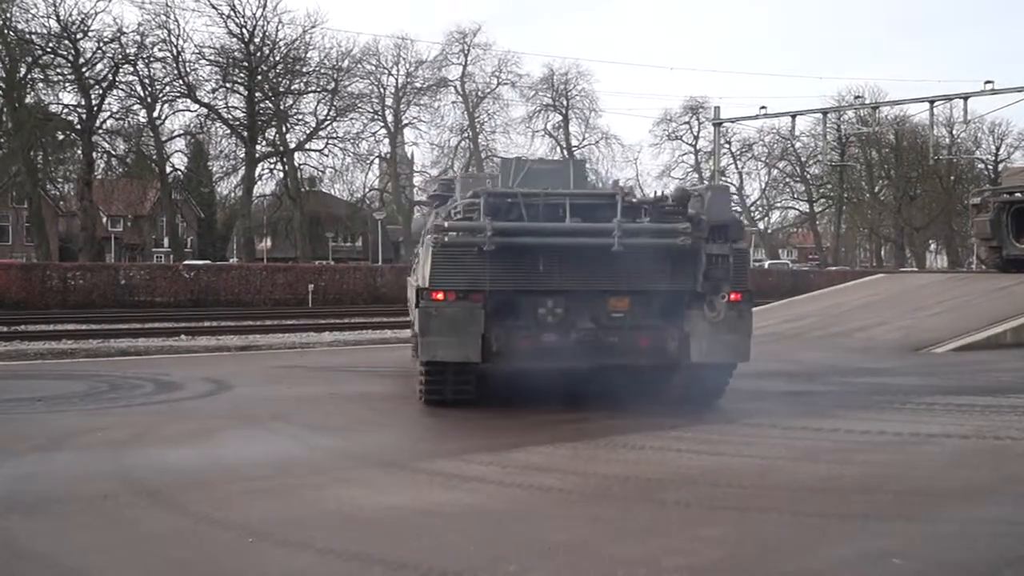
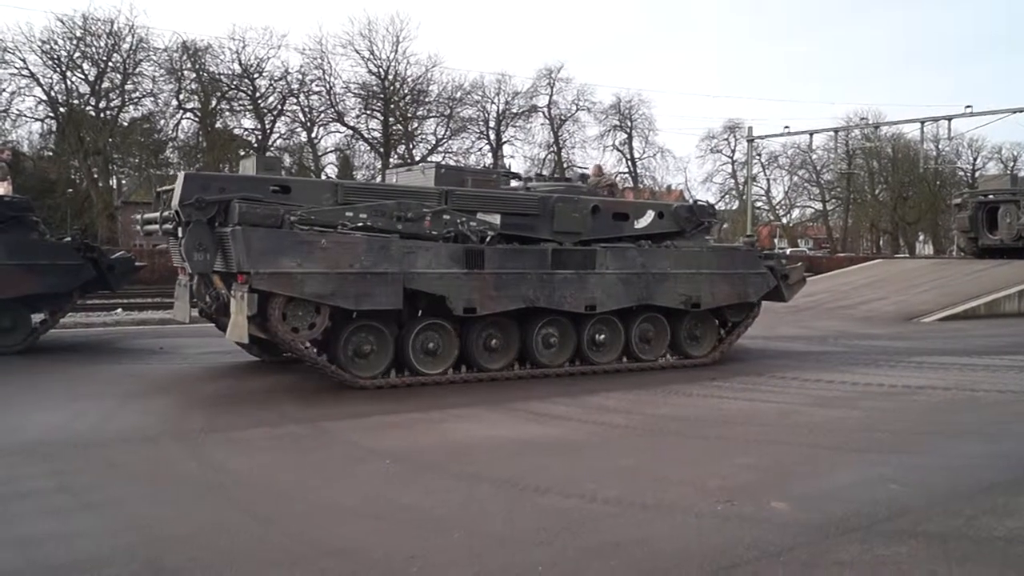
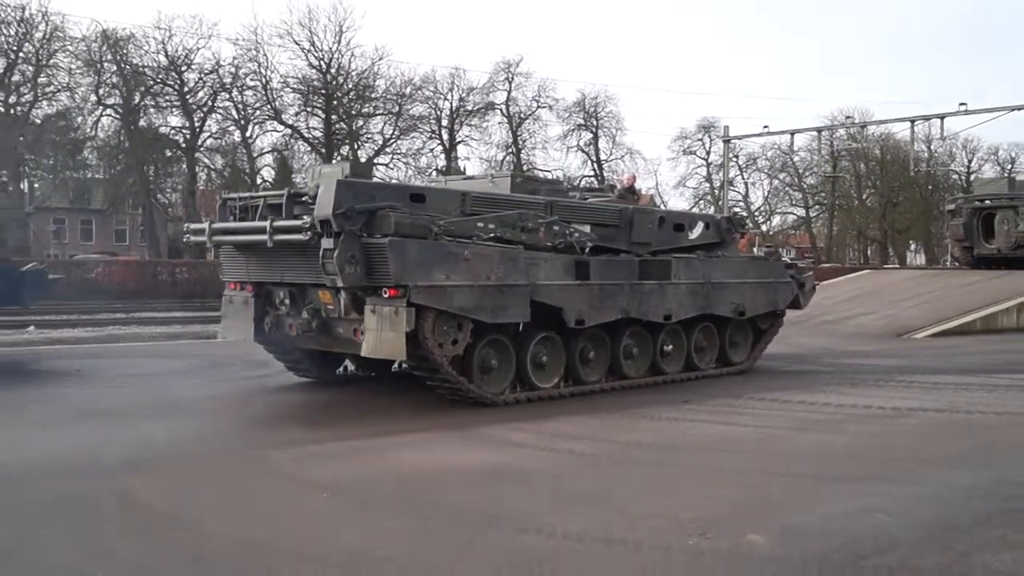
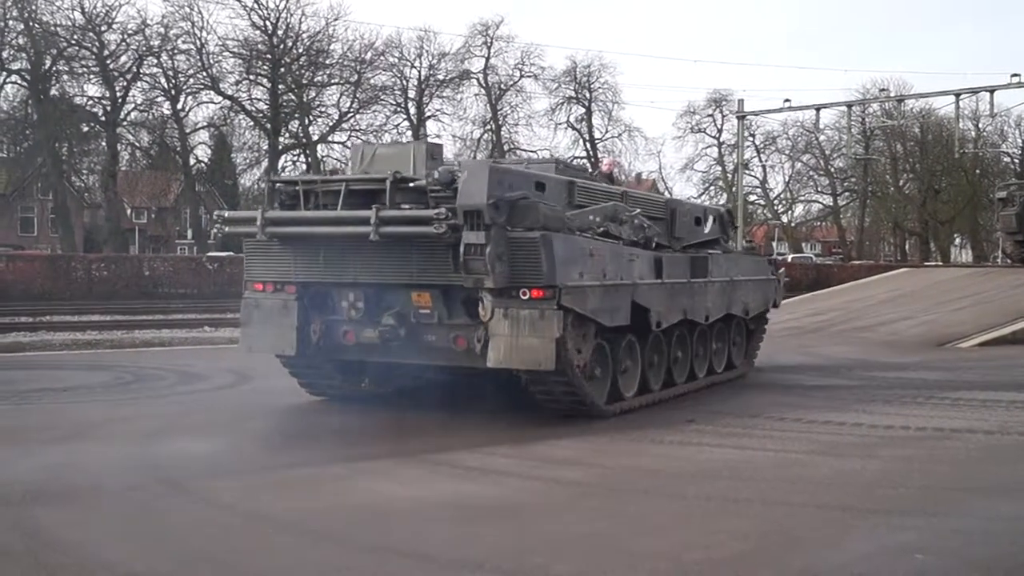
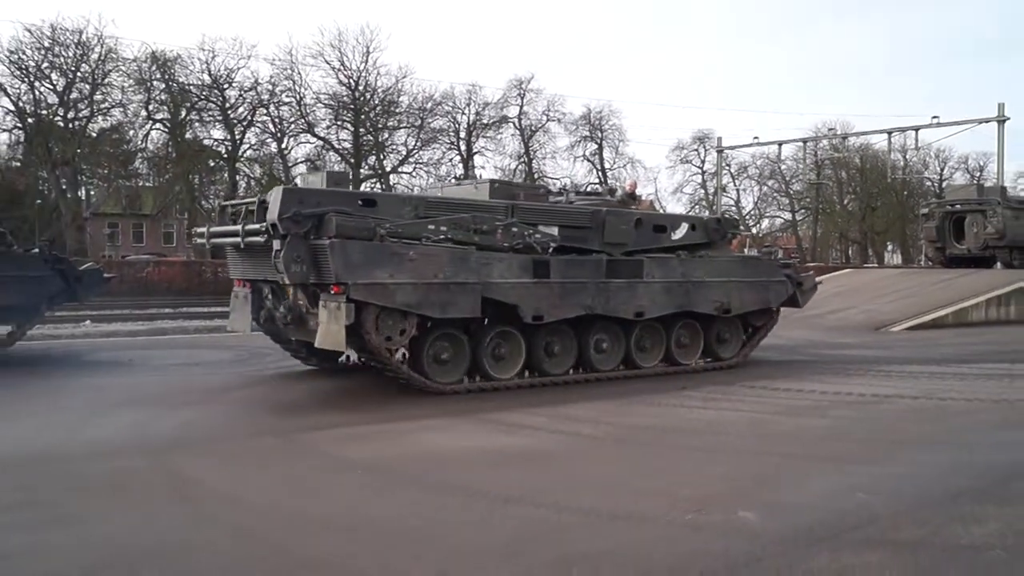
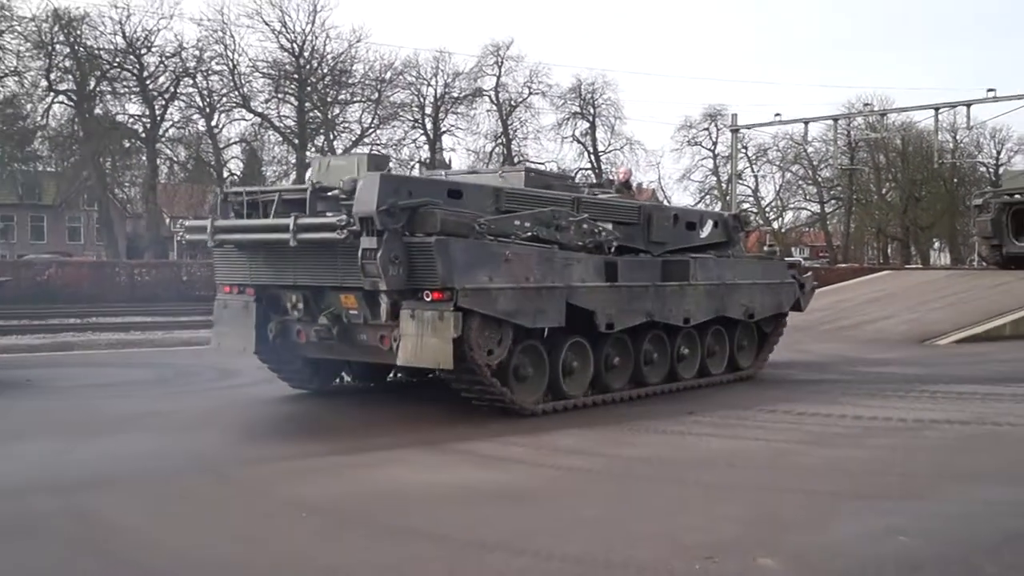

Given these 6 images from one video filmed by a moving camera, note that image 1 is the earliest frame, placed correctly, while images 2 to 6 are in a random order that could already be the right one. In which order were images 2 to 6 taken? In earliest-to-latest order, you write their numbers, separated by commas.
4, 6, 3, 5, 2
